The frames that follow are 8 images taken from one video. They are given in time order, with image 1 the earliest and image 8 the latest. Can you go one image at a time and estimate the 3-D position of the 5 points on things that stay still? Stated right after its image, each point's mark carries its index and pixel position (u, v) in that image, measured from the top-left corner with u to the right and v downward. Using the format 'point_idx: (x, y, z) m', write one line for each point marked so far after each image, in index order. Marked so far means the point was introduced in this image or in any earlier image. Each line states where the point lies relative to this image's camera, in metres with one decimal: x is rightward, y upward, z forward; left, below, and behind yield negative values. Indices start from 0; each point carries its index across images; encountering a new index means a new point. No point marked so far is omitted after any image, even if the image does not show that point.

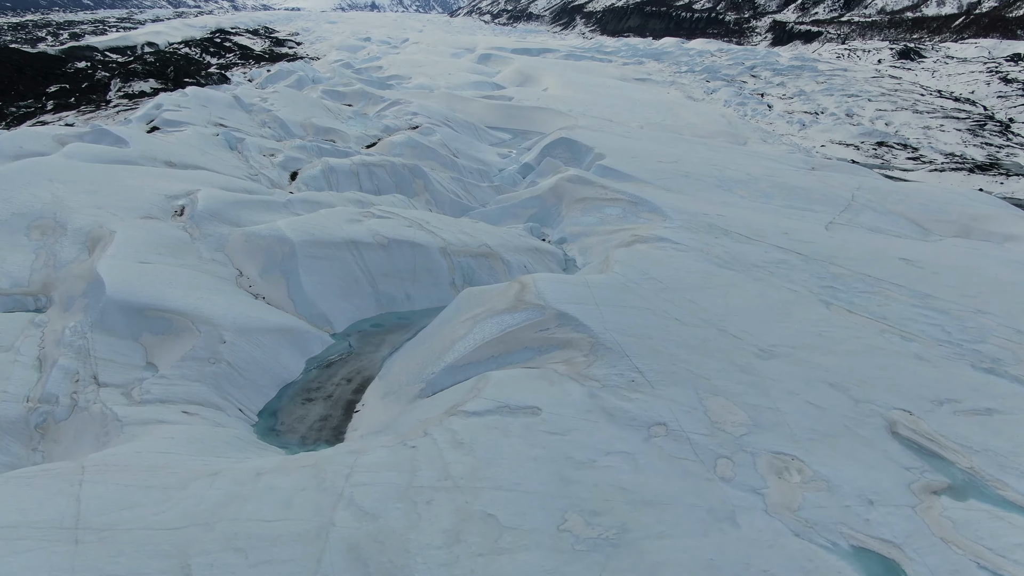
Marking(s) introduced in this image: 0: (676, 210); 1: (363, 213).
0: (+2.4, +1.2, +12.2) m
1: (-2.1, +1.1, +11.8) m
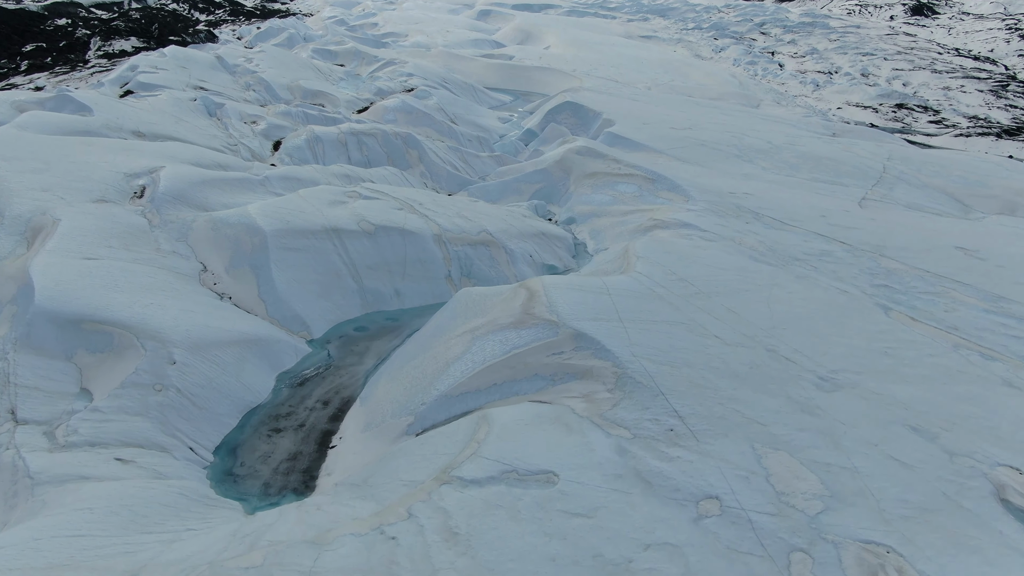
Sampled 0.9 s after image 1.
0: (+2.5, +1.3, +10.9) m
1: (-2.1, +1.2, +10.5) m
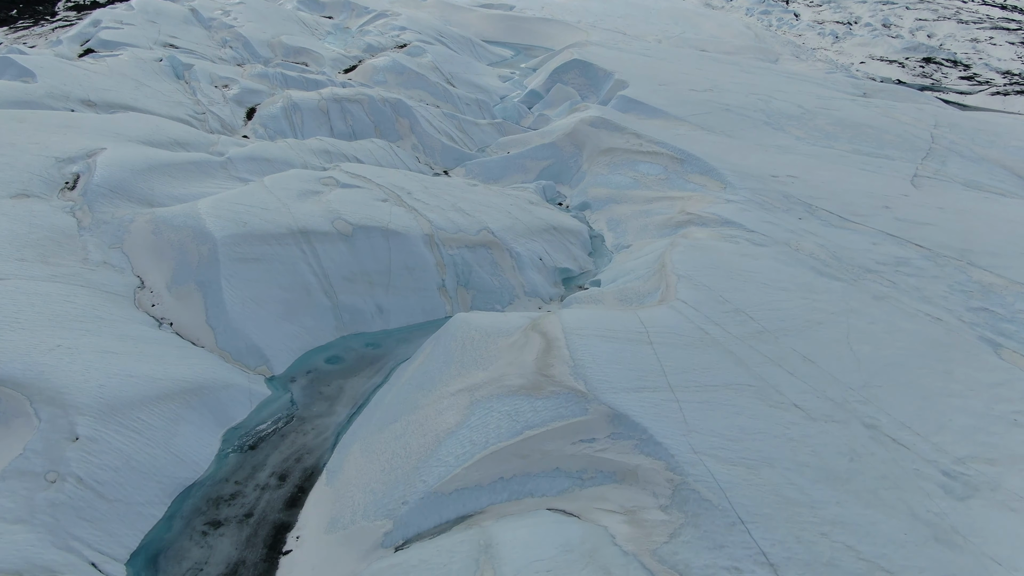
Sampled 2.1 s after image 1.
0: (+2.5, +1.3, +9.3) m
1: (-2.0, +1.2, +8.9) m
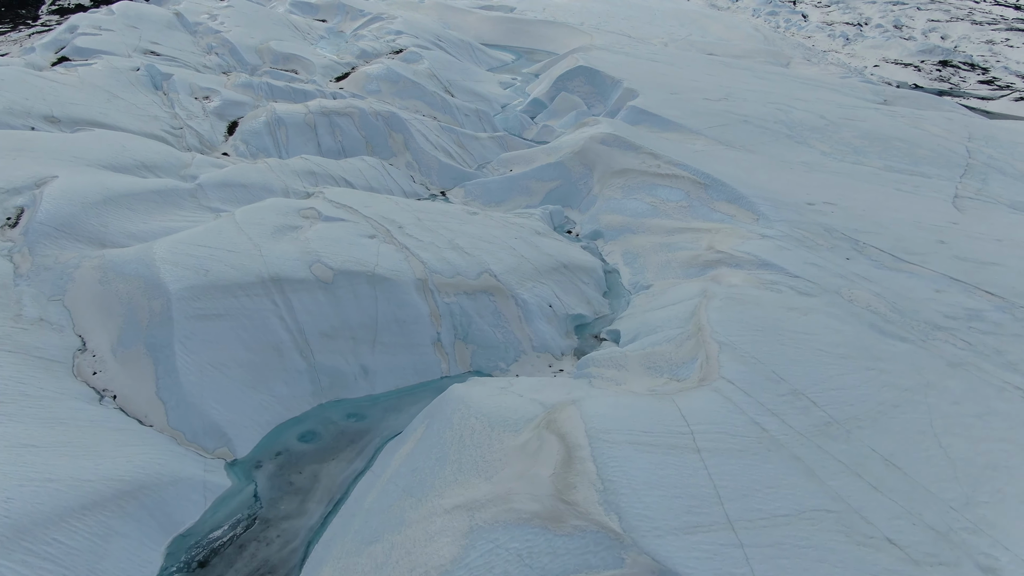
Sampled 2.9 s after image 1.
0: (+2.6, +0.9, +8.3) m
1: (-2.0, +0.8, +7.9) m
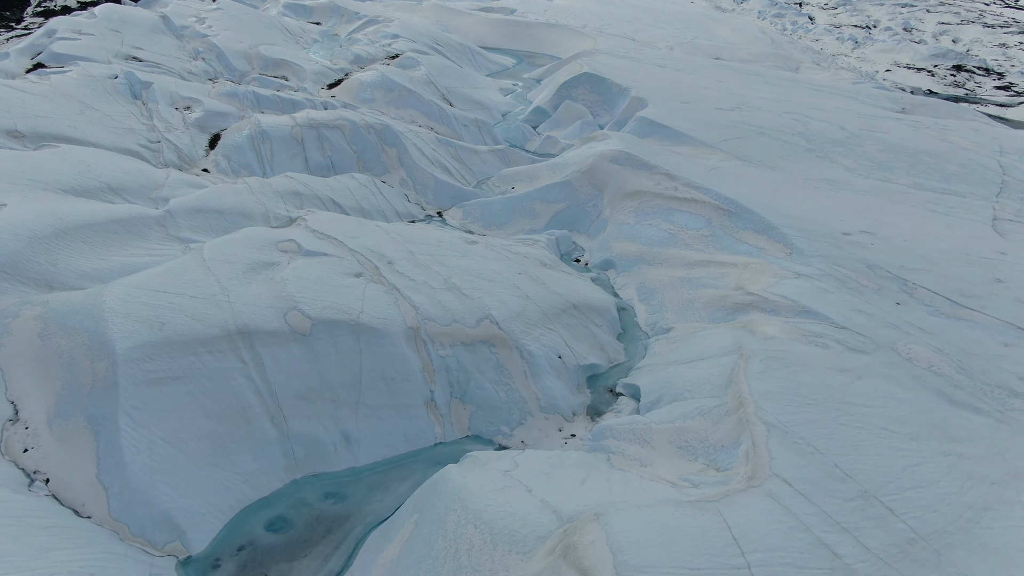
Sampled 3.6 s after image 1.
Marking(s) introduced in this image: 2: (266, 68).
0: (+2.6, +0.6, +7.5) m
1: (-1.9, +0.4, +7.1) m
2: (-5.1, +4.5, +16.9) m
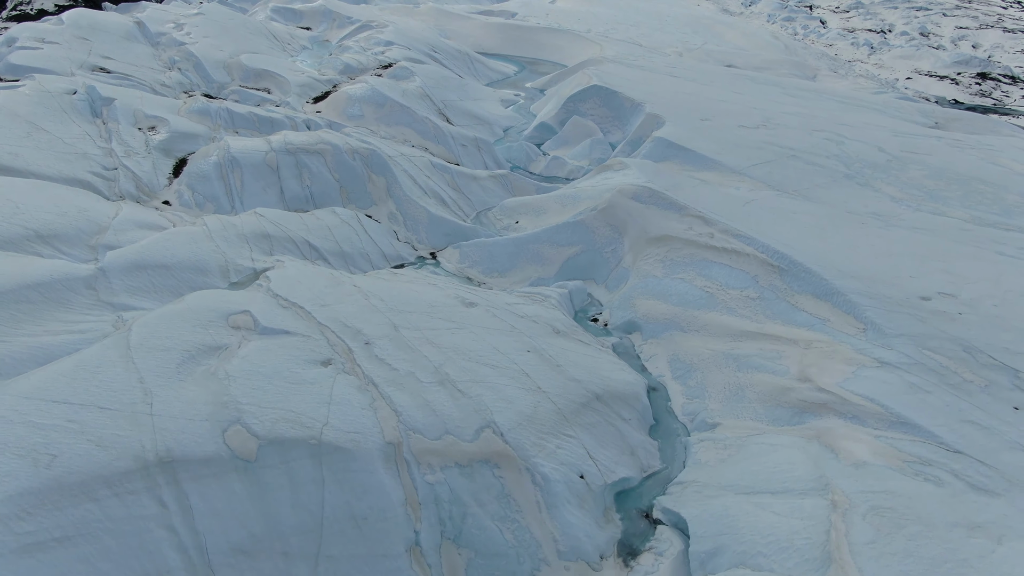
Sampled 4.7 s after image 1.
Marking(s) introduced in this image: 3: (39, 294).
0: (+2.7, 0.0, +6.2) m
1: (-1.9, -0.1, +5.8) m
2: (-5.0, +3.9, +15.6) m
3: (-3.3, 0.0, +5.8) m
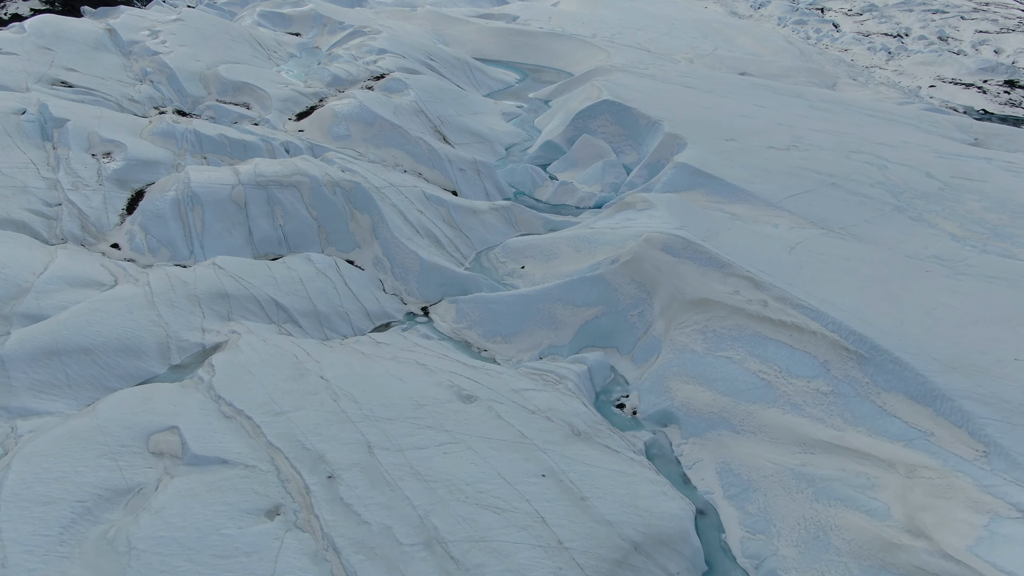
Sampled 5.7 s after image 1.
0: (+2.7, -0.6, +4.8) m
1: (-1.8, -0.7, +4.4) m
2: (-5.0, +3.4, +14.3) m
3: (-3.3, -0.6, +4.4) m
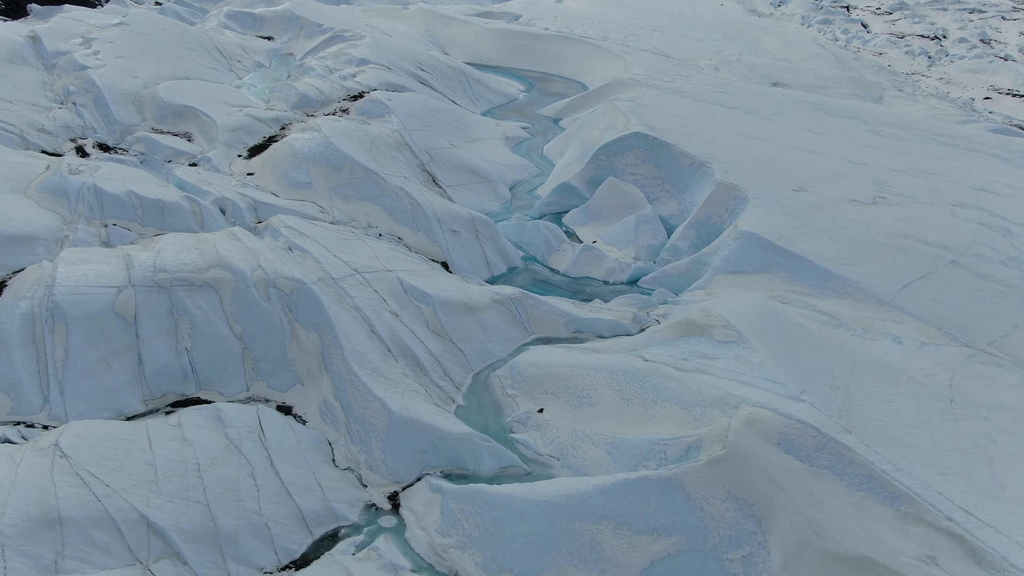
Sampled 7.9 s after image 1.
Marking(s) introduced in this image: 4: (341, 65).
0: (+2.8, -1.7, +2.2) m
1: (-1.7, -1.8, +1.7) m
2: (-4.9, +2.4, +11.5) m
3: (-3.2, -1.7, +1.8) m
4: (-3.1, +4.1, +15.0) m
